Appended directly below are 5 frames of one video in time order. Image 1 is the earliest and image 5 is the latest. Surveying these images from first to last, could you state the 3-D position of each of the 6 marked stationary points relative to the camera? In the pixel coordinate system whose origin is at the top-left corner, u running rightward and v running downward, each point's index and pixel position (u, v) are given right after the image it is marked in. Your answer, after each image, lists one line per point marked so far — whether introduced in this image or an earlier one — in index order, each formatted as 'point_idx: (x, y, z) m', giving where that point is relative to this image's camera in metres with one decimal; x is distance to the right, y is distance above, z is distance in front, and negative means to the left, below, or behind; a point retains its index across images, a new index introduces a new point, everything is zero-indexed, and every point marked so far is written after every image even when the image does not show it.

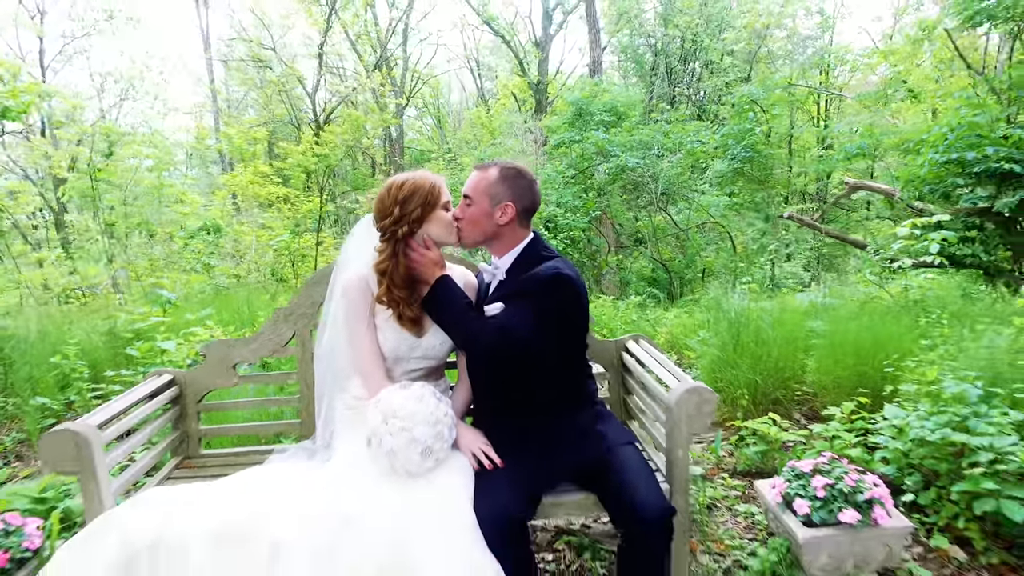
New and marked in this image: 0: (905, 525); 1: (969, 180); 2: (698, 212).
0: (+1.0, -0.6, +1.9) m
1: (+2.6, +0.6, +4.3) m
2: (+1.6, +0.7, +6.7) m
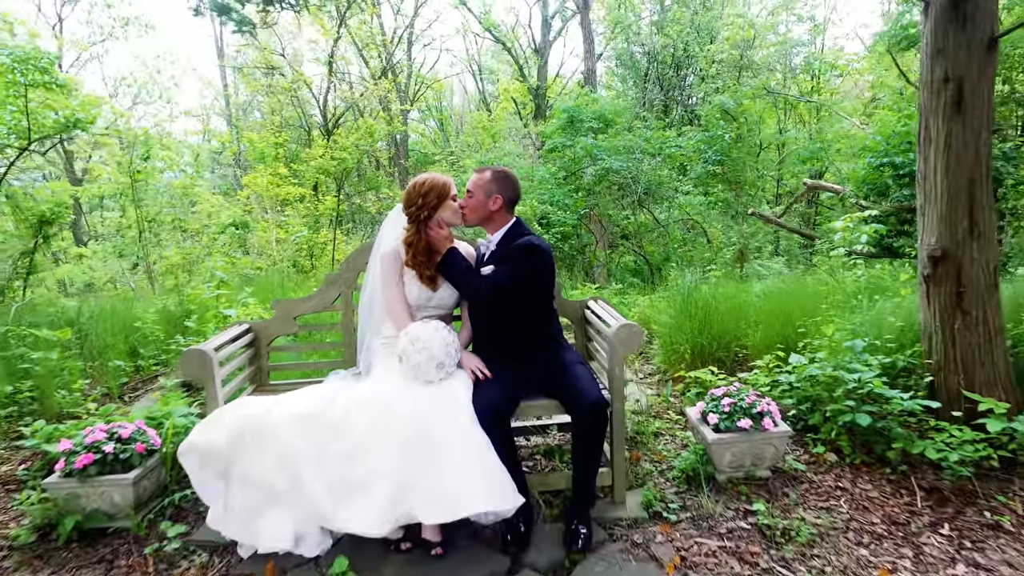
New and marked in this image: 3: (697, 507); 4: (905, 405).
0: (+1.0, -0.5, +2.7) m
1: (+2.5, +0.7, +5.0) m
2: (+1.6, +0.8, +7.4) m
3: (+0.6, -0.7, +2.5) m
4: (+1.4, -0.4, +2.7) m
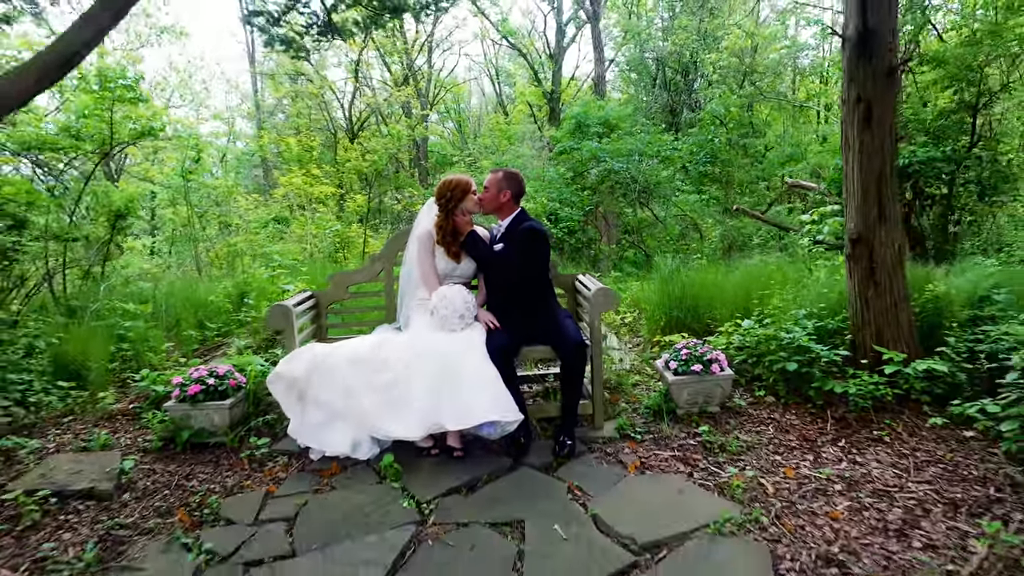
0: (+1.0, -0.4, +3.4) m
1: (+2.6, +0.8, +5.7) m
2: (+1.8, +0.9, +8.2) m
3: (+0.6, -0.6, +3.3) m
4: (+1.4, -0.3, +3.4) m
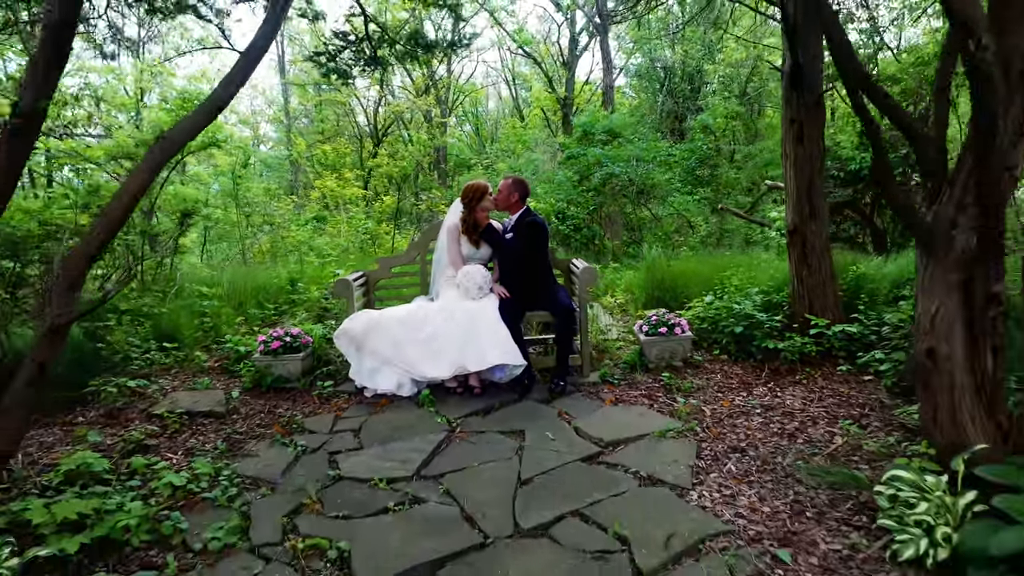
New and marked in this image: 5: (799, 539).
0: (+1.0, -0.3, +4.4) m
1: (+2.7, +0.9, +6.6) m
2: (+1.9, +1.0, +9.1) m
3: (+0.7, -0.5, +4.2) m
4: (+1.4, -0.2, +4.3) m
5: (+0.9, -0.7, +2.2) m
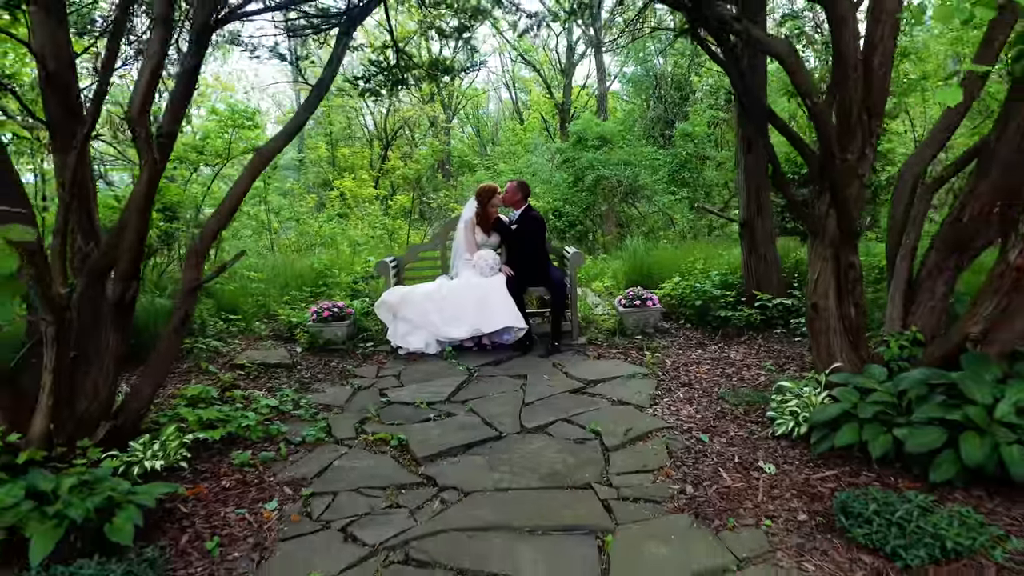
0: (+1.1, -0.1, +5.4) m
1: (+2.7, +1.0, +7.6) m
2: (+1.9, +1.1, +10.1) m
3: (+0.7, -0.4, +5.3) m
4: (+1.5, -0.1, +5.4) m
5: (+0.9, -0.6, +3.3) m
